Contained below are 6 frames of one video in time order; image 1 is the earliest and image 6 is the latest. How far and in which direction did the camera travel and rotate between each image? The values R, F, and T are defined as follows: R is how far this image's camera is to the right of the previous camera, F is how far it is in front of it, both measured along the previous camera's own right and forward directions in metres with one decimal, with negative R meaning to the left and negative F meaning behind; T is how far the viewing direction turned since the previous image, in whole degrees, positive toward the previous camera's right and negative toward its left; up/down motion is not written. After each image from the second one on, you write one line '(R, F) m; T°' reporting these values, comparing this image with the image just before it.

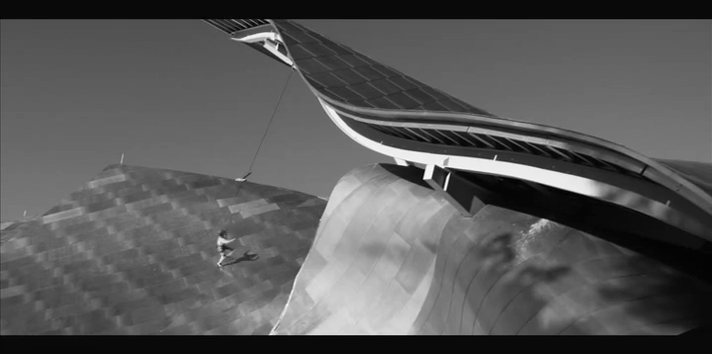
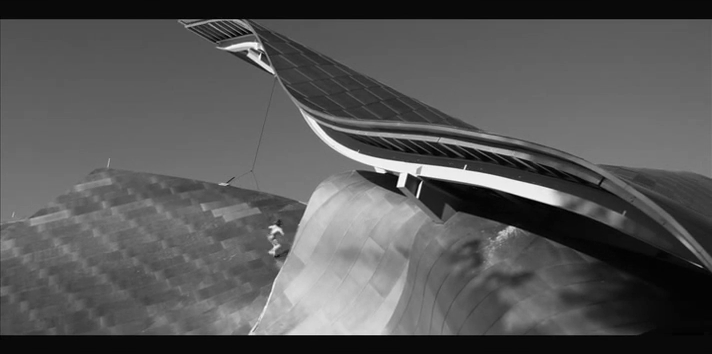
(+0.5, -0.7) m; +1°
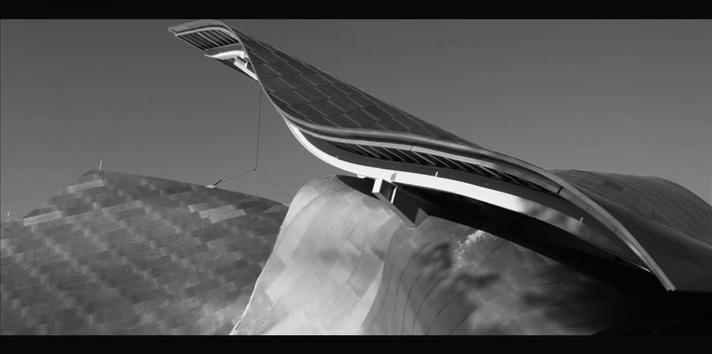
(+0.6, -1.0) m; 0°
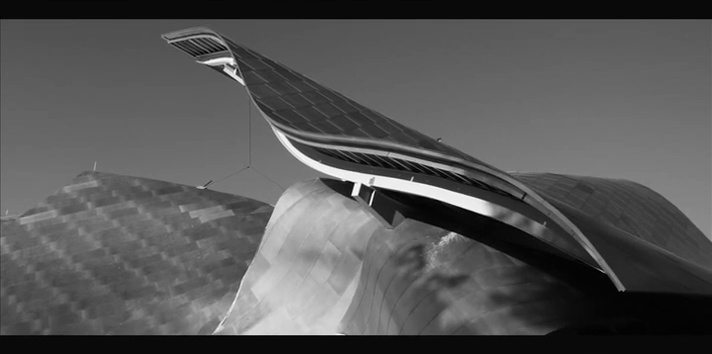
(+0.6, -1.0) m; 0°
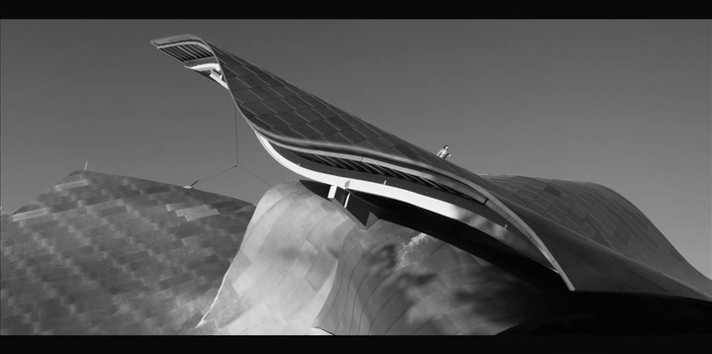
(+0.7, -1.1) m; 0°
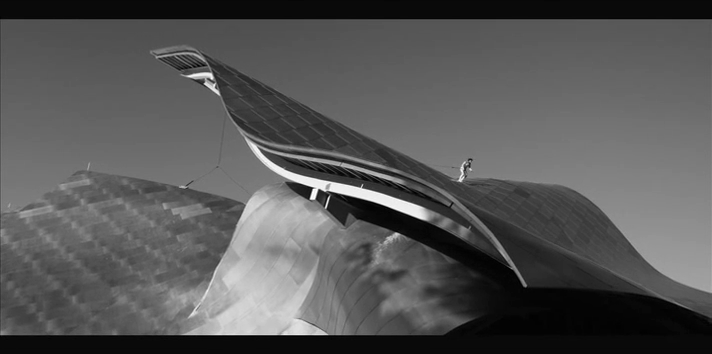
(+0.8, -1.8) m; 0°
